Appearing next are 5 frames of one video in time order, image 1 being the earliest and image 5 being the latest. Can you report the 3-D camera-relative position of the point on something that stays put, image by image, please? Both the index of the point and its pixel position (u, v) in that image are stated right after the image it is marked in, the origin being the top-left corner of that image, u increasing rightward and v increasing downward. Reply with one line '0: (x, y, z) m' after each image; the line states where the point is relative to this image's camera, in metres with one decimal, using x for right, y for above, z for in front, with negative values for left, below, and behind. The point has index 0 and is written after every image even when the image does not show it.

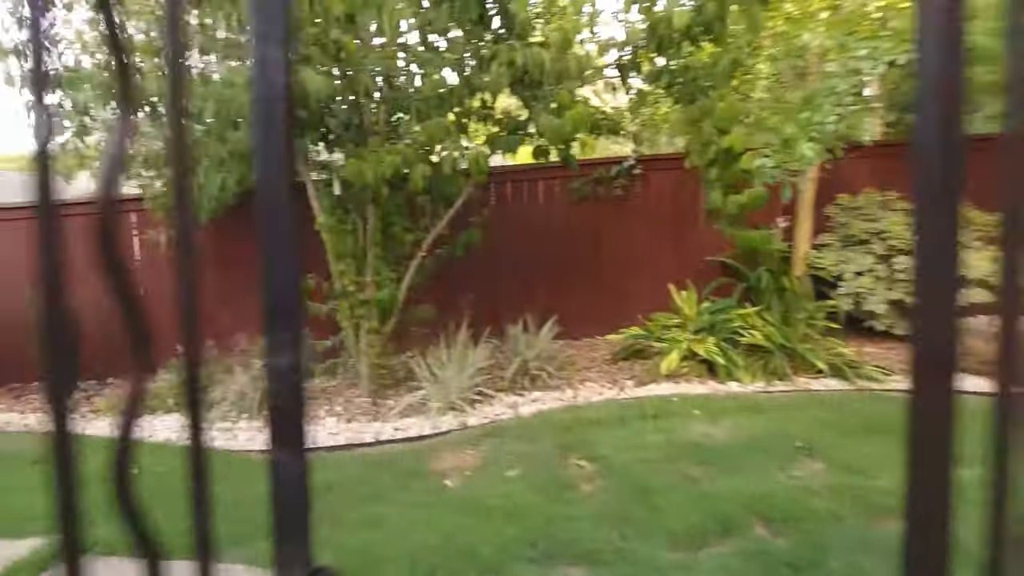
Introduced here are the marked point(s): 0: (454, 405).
0: (-0.5, -1.1, +6.2) m
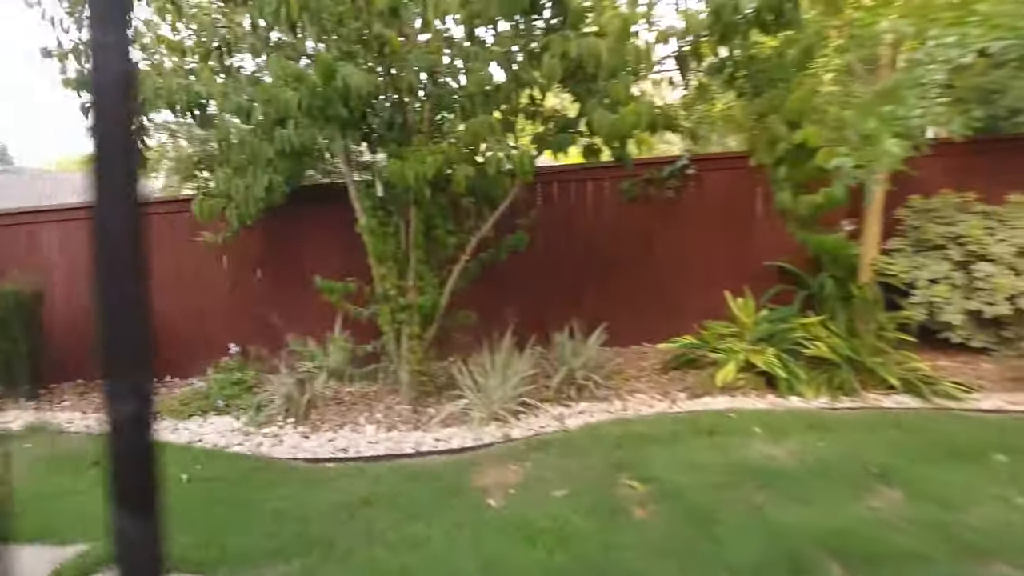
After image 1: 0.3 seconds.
0: (-0.1, -1.1, +5.9) m
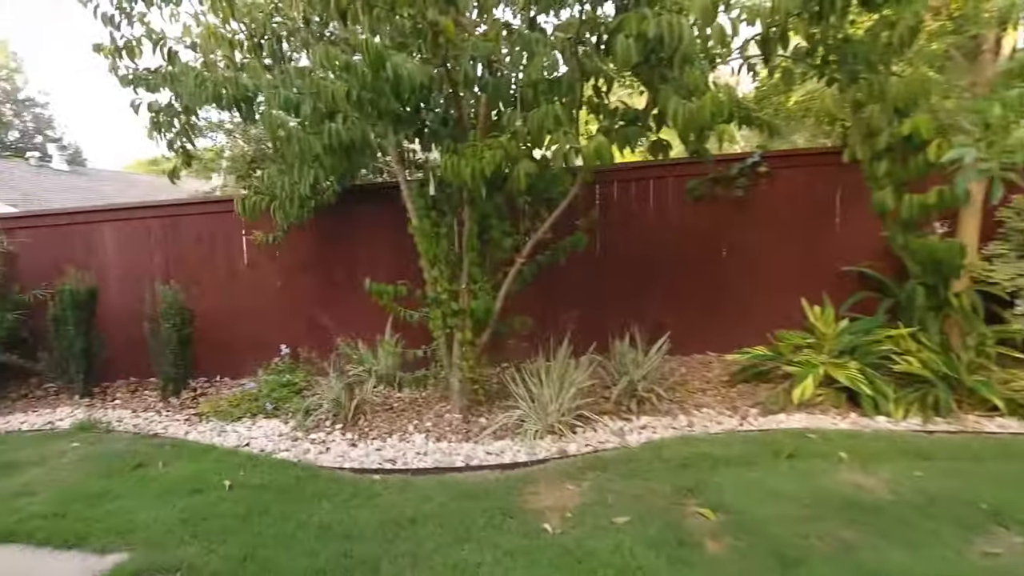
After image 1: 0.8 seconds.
0: (+0.3, -1.2, +5.5) m
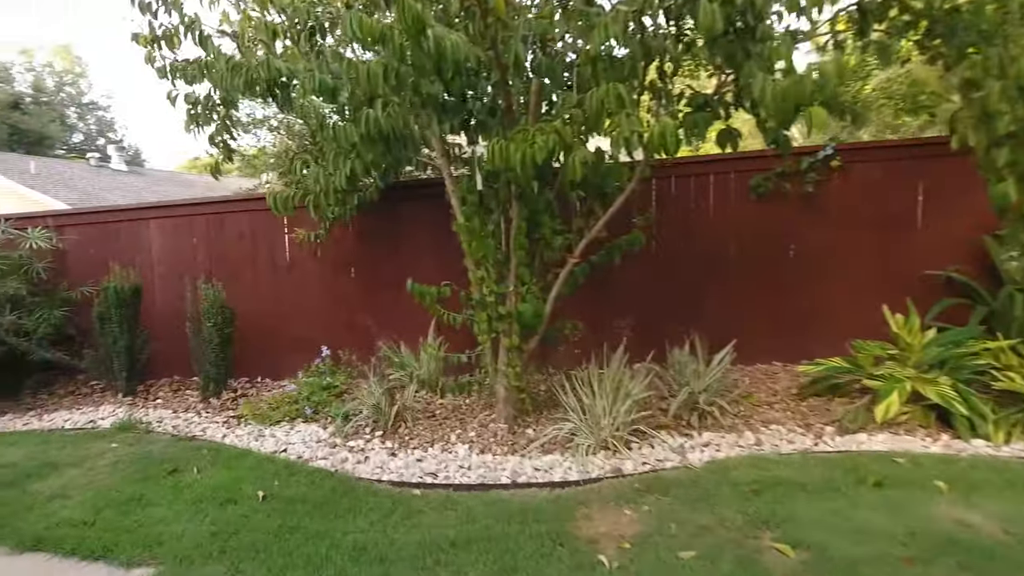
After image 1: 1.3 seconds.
0: (+0.7, -1.2, +5.1) m
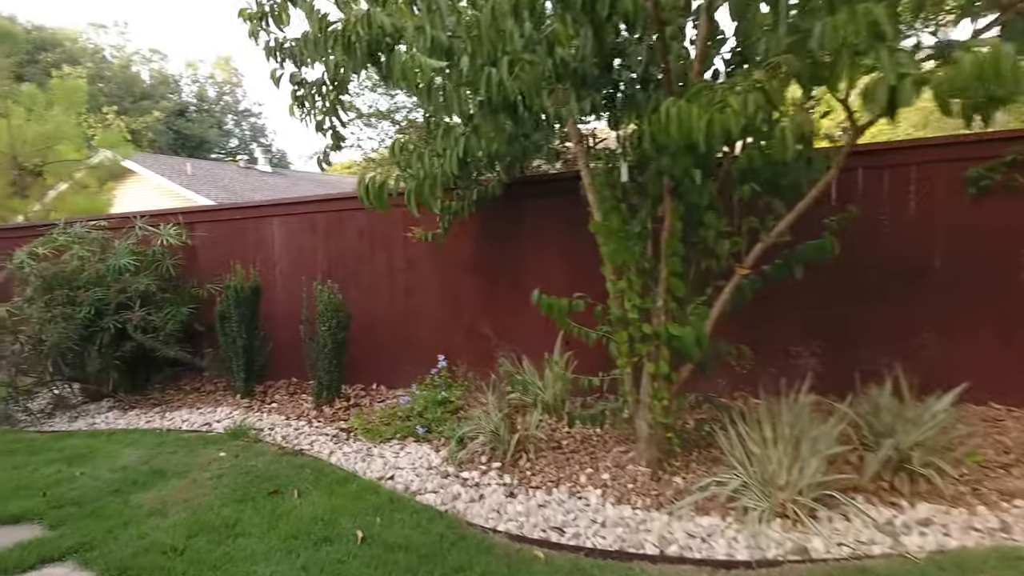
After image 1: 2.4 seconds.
0: (+1.6, -1.3, +3.9) m
